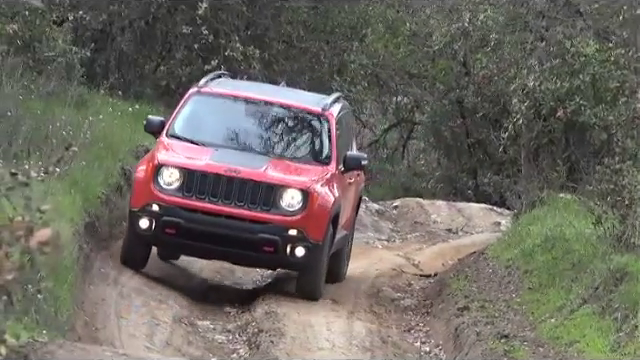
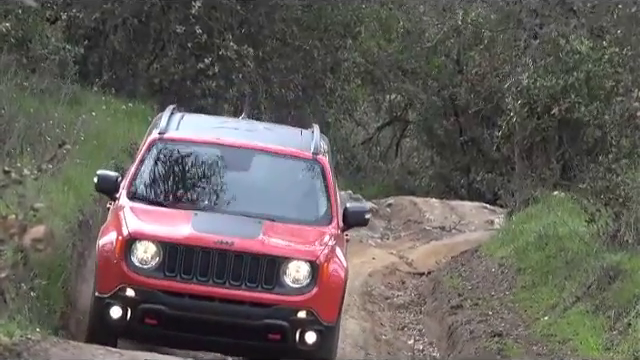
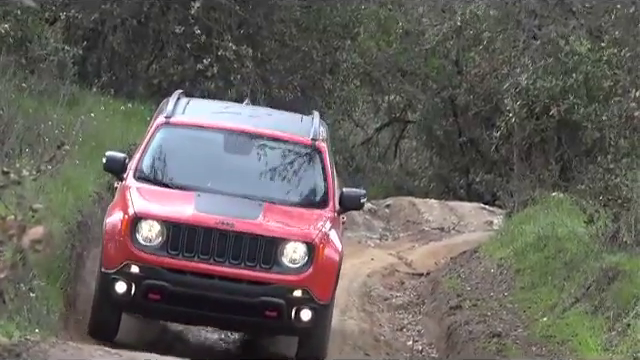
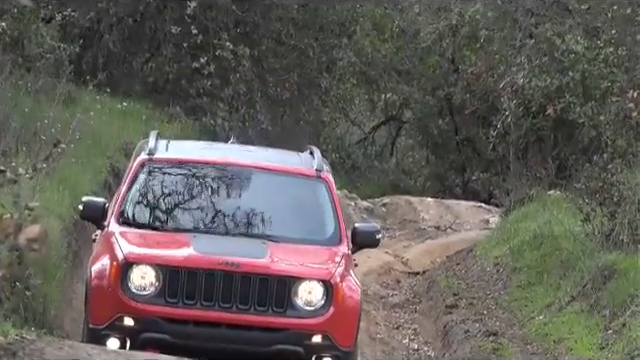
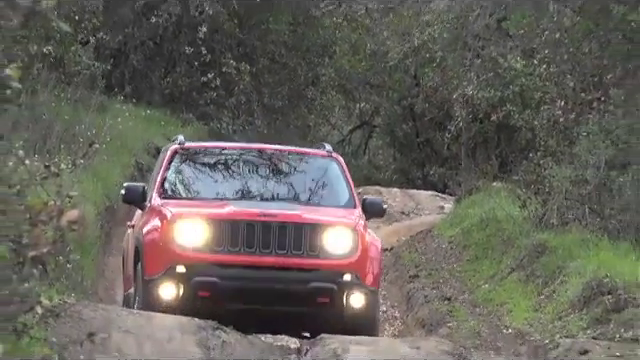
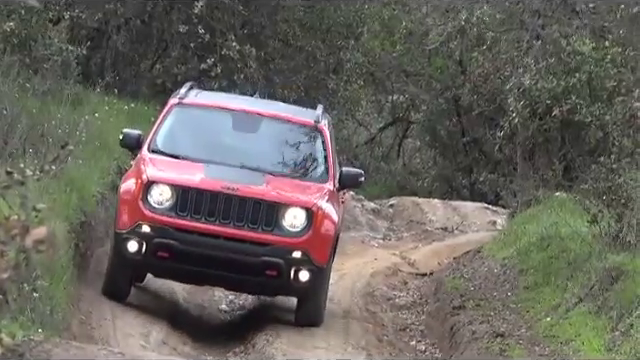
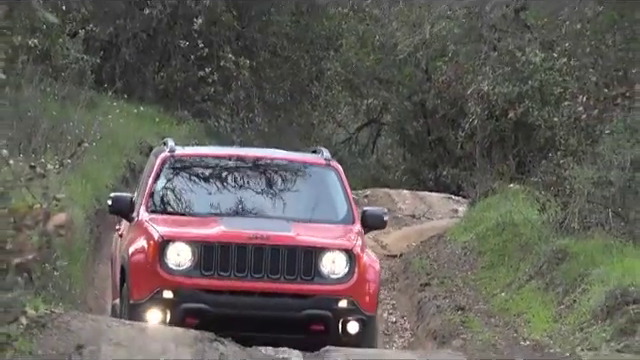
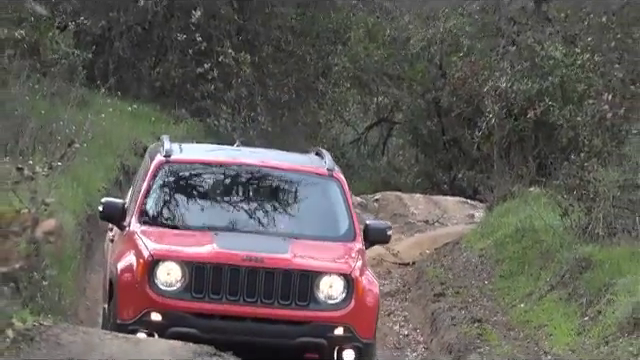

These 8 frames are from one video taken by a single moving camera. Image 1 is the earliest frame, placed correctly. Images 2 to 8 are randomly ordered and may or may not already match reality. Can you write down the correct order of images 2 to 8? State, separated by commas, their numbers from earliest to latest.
6, 3, 2, 4, 8, 7, 5
